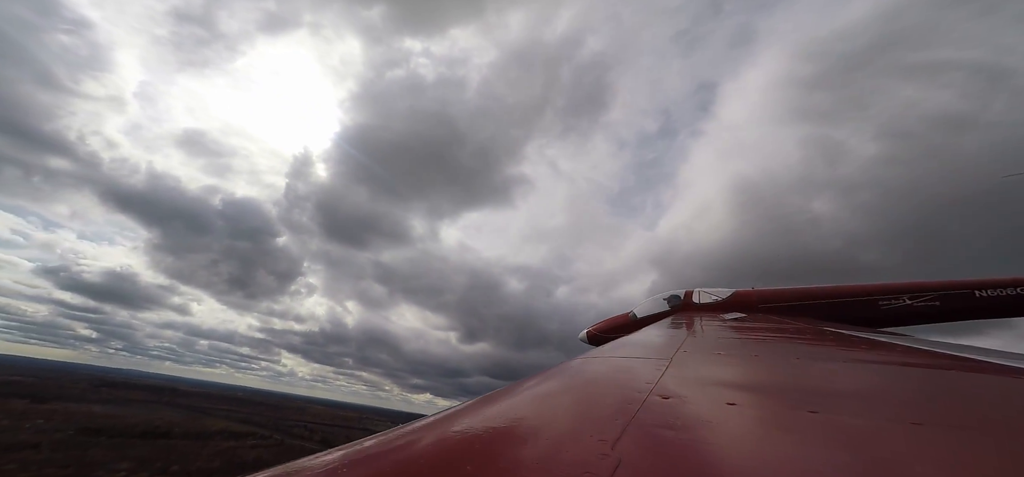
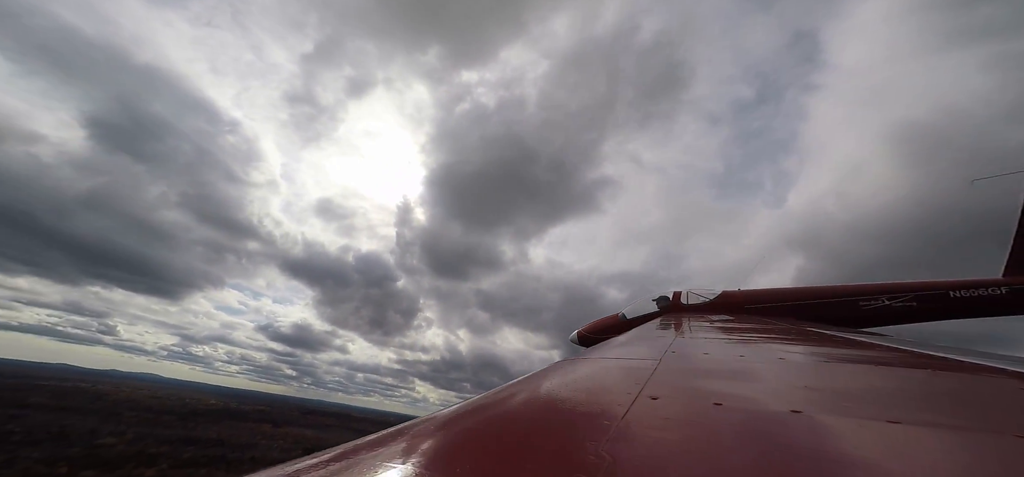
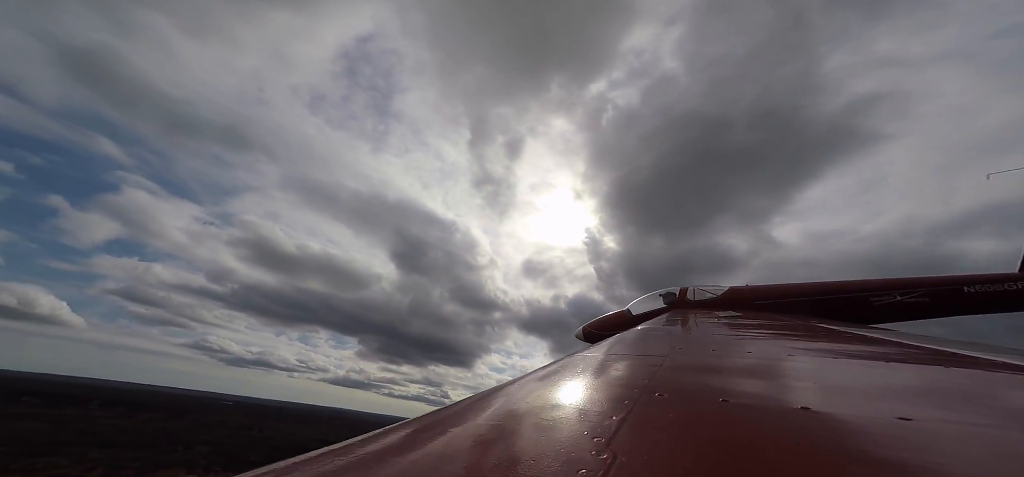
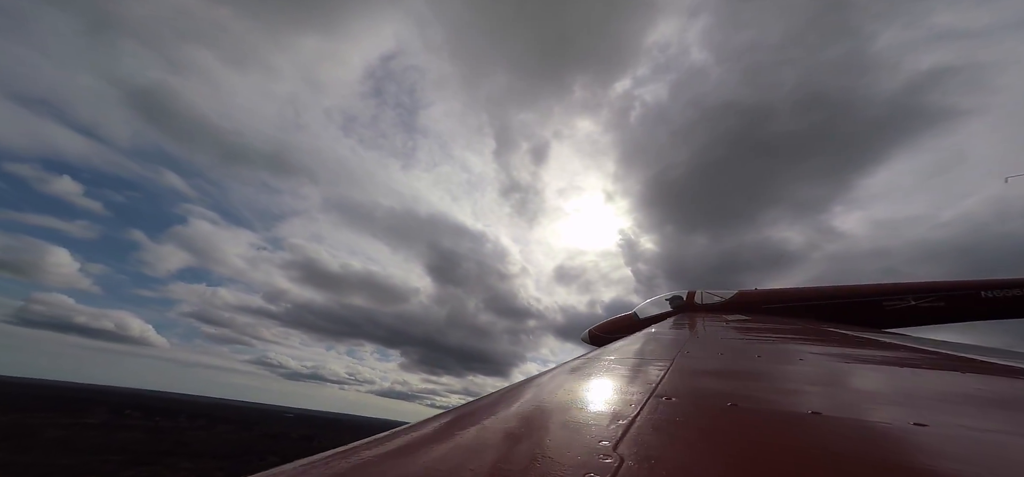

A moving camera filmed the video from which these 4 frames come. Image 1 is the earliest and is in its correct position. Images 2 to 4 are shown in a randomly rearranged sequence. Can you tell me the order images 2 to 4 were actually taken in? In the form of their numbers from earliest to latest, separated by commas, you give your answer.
2, 3, 4
